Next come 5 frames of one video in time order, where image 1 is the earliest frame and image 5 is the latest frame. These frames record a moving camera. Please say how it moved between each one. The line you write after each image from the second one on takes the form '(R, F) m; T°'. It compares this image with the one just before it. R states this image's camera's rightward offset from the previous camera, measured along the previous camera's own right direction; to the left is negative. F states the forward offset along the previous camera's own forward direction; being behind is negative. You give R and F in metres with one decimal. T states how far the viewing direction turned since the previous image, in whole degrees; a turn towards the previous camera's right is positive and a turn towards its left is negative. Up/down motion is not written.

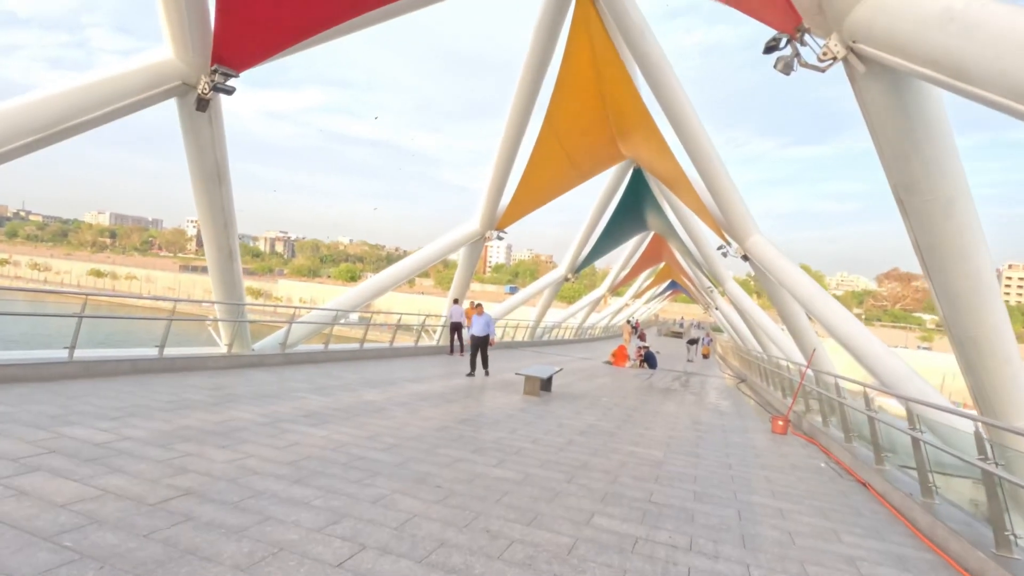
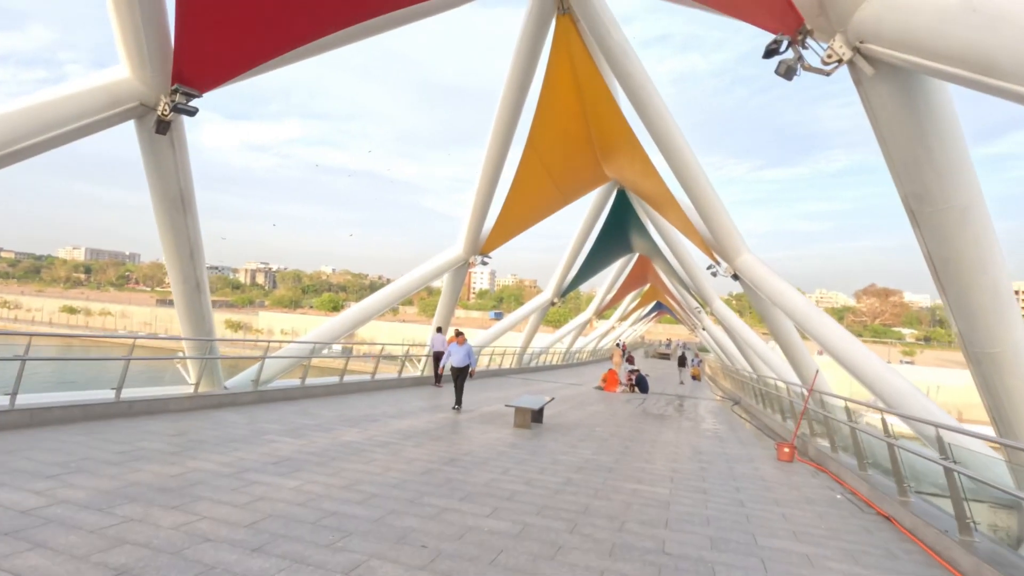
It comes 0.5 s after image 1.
(0.0, +0.4) m; +1°
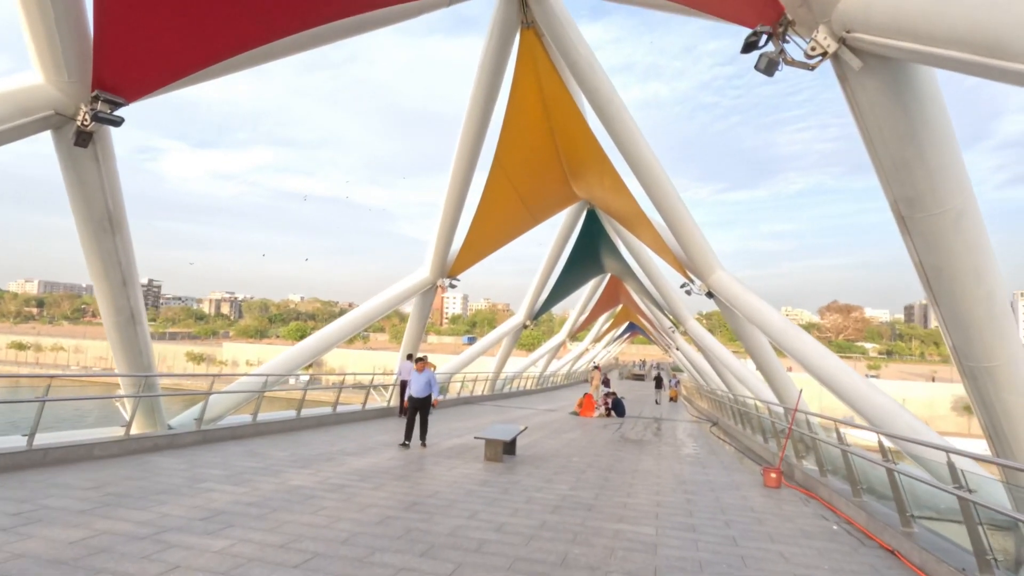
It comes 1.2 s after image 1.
(+0.1, +0.5) m; +3°
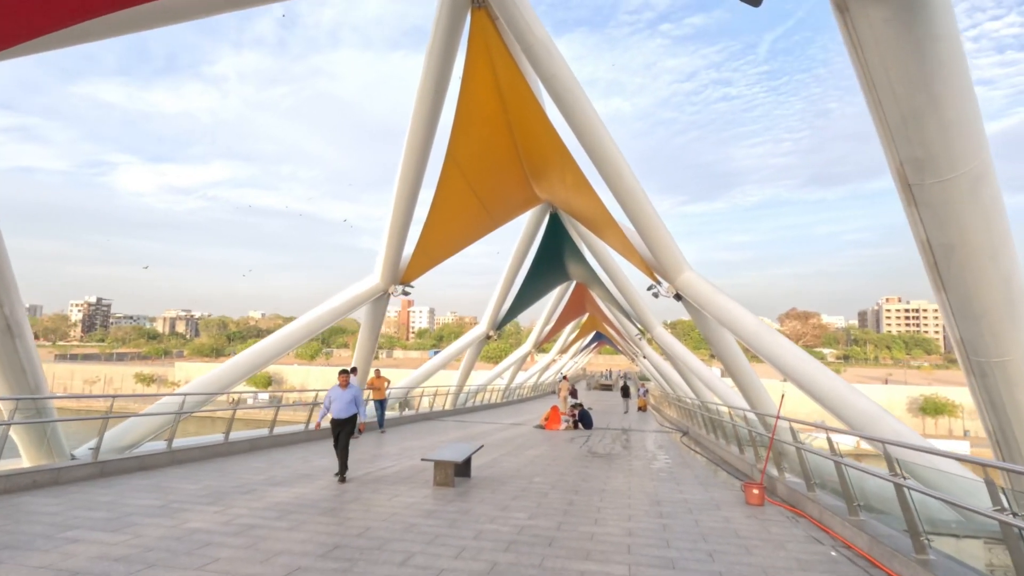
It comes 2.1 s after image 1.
(+0.2, +0.8) m; +3°
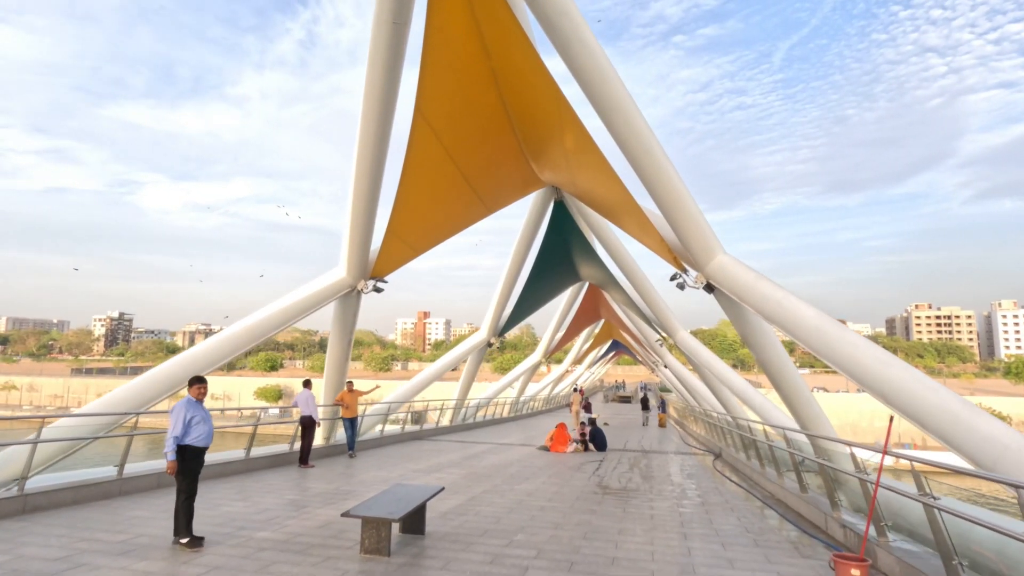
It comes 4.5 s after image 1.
(+0.4, +2.2) m; -2°
